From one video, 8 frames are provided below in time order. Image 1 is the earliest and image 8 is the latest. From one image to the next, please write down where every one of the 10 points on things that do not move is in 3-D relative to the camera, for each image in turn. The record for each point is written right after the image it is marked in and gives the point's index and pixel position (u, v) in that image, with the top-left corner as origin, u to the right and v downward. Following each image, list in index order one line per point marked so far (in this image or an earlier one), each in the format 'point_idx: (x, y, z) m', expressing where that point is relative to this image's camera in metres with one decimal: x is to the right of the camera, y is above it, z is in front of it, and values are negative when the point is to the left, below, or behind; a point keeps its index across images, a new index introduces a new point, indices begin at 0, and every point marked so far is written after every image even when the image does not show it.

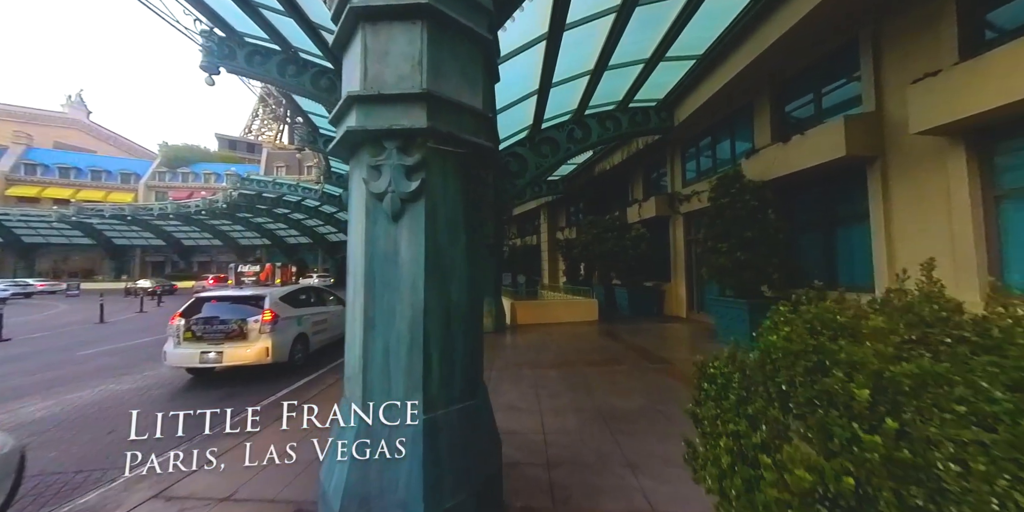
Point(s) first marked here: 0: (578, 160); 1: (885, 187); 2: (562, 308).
0: (+3.4, +4.9, +16.3) m
1: (+6.7, +1.2, +5.7) m
2: (+1.8, -1.9, +11.4) m
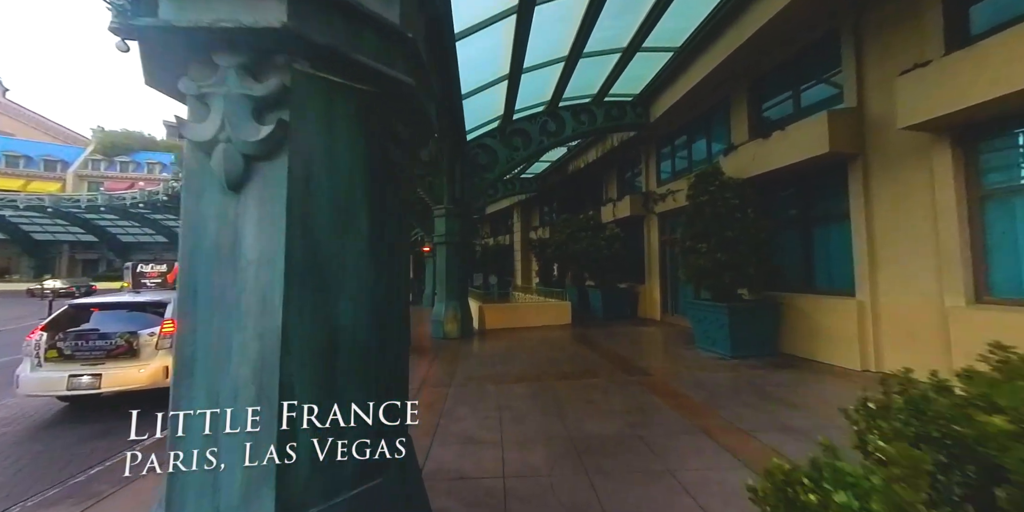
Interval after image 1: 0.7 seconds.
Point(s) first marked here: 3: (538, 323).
0: (+2.1, +4.9, +15.8) m
1: (+6.1, +1.2, +5.5) m
2: (+0.7, -1.9, +10.8) m
3: (+0.9, -2.3, +10.8) m
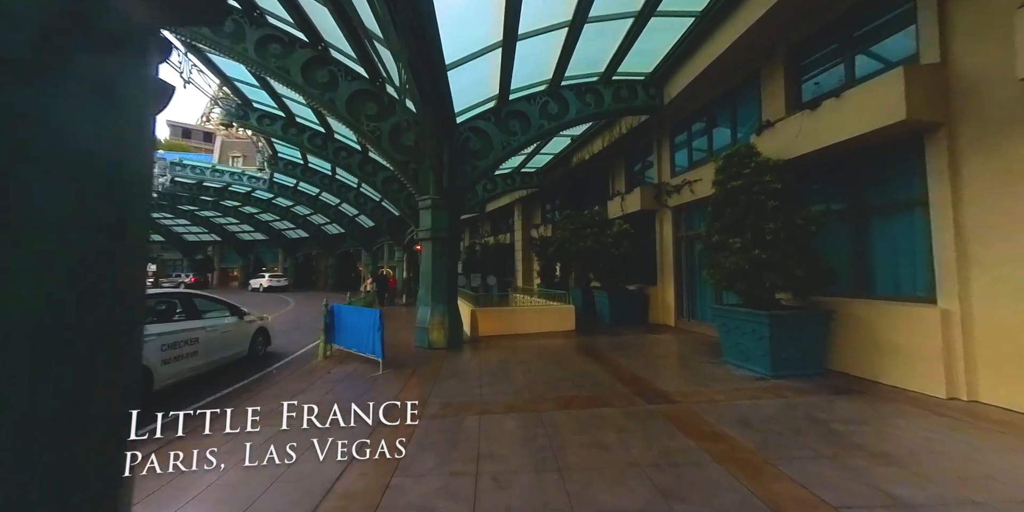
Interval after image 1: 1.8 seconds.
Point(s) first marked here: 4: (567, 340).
0: (+2.0, +5.0, +14.7) m
1: (+5.9, +1.3, +4.3) m
2: (+0.6, -1.8, +9.7) m
3: (+0.8, -2.3, +9.6) m
4: (+1.5, -2.3, +8.8) m
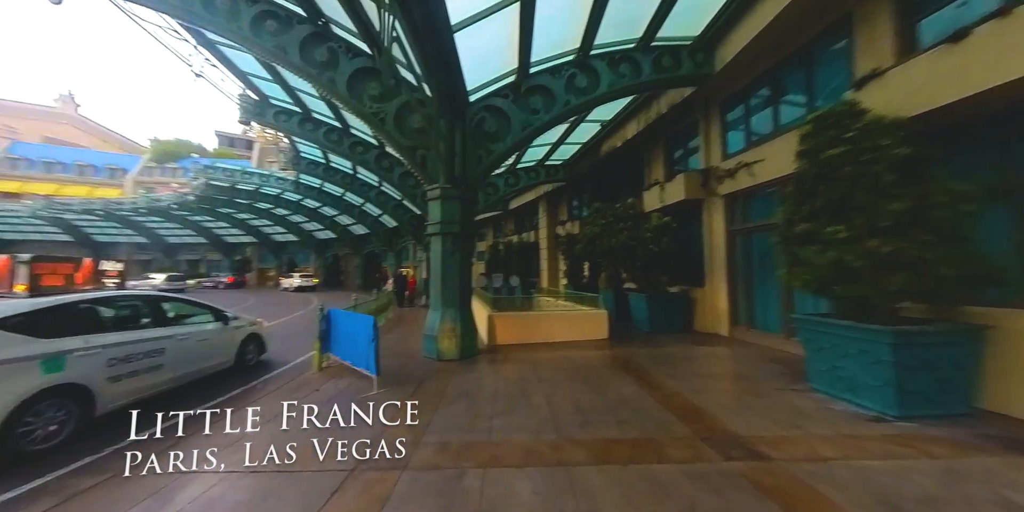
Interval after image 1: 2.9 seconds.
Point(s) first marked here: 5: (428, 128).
0: (+3.0, +5.0, +13.3) m
1: (+6.1, +1.4, +2.7) m
2: (+1.2, -1.8, +8.4) m
3: (+1.4, -2.2, +8.4) m
4: (+2.0, -2.2, +7.5) m
5: (-1.9, +2.9, +7.2) m
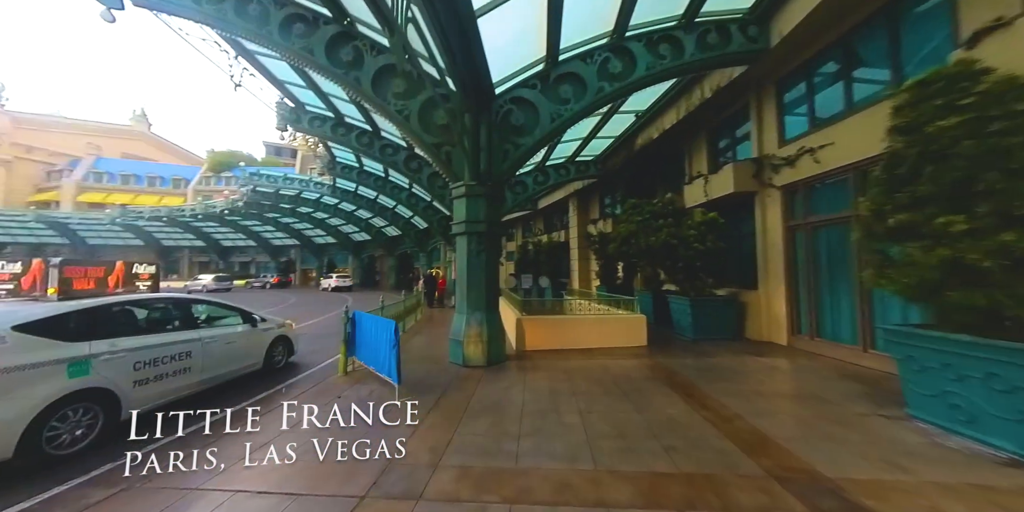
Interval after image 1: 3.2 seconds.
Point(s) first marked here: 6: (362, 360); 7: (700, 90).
0: (+4.1, +5.1, +12.6) m
1: (+6.3, +1.4, +1.7) m
2: (+2.0, -1.8, +7.9) m
3: (+2.1, -2.2, +7.8) m
4: (+2.6, -2.2, +6.8) m
5: (-1.3, +2.9, +6.9) m
6: (-2.9, -2.0, +6.1) m
7: (+5.4, +4.8, +9.2) m
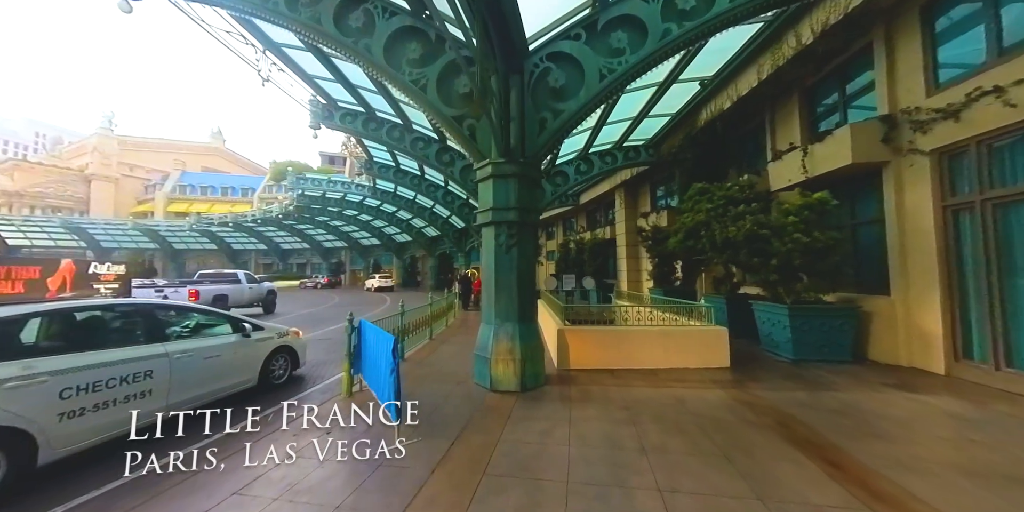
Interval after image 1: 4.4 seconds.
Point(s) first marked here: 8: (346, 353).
0: (+5.4, +5.2, +10.6) m
1: (+6.2, +1.5, -0.5) m
2: (+2.8, -1.7, +6.2) m
3: (+2.9, -2.1, +6.1) m
4: (+3.3, -2.1, +5.1) m
5: (-0.6, +2.9, +5.6) m
6: (-2.2, -1.9, +5.0) m
7: (+6.3, +4.9, +7.1) m
8: (-2.6, -1.5, +5.1) m
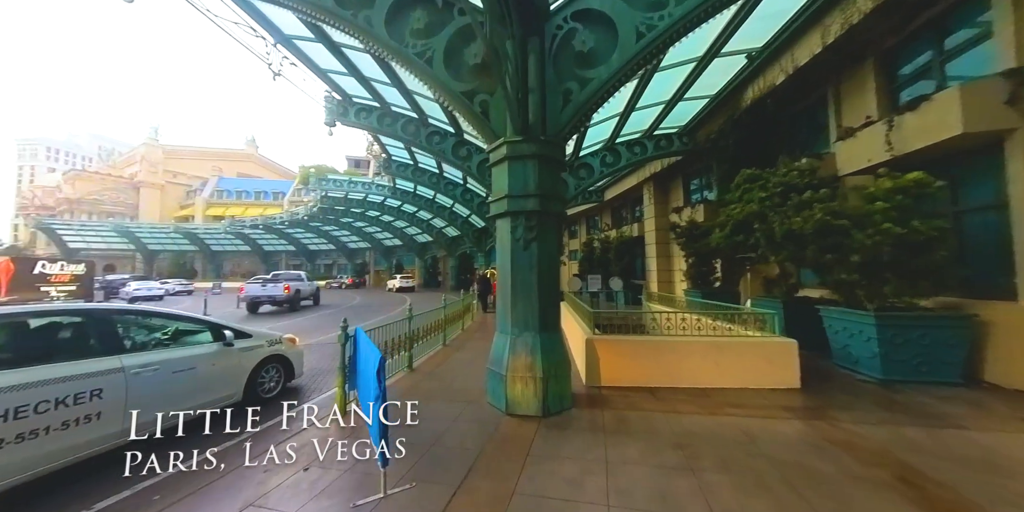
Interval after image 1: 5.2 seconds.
0: (+6.0, +5.2, +9.4) m
1: (+6.1, +1.6, -1.7) m
2: (+3.1, -1.6, +5.1) m
3: (+3.2, -2.0, +5.1) m
4: (+3.6, -2.1, +4.0) m
5: (-0.4, +3.0, +4.8) m
6: (-2.0, -1.9, +4.3) m
7: (+6.6, +5.0, +5.8) m
8: (-2.4, -1.5, +4.4) m
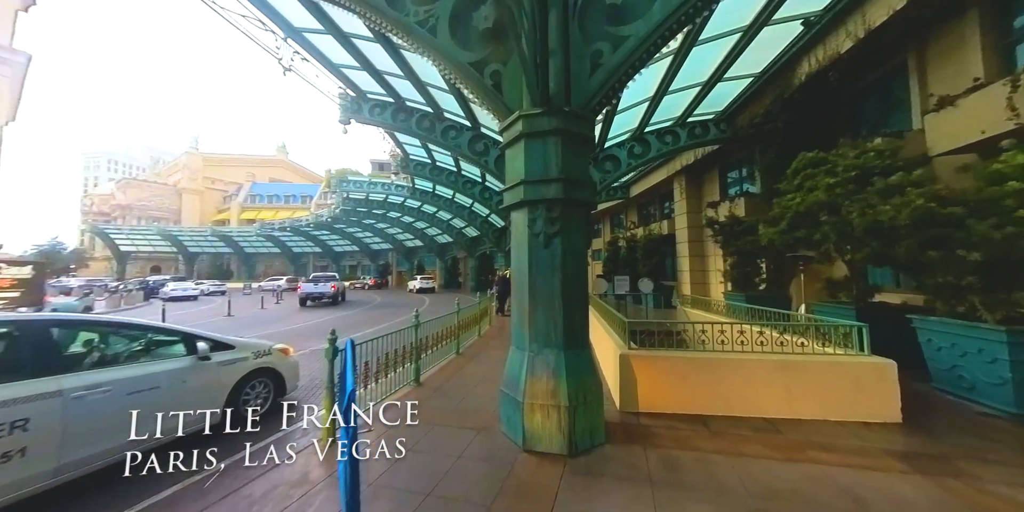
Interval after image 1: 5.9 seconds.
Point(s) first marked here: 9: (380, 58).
0: (+6.5, +5.3, +8.2) m
1: (+5.8, +1.7, -2.9) m
2: (+3.4, -1.6, +4.1) m
3: (+3.5, -2.0, +4.1) m
4: (+3.7, -2.0, +3.0) m
5: (-0.1, +3.0, +4.1) m
6: (-1.8, -1.9, +3.7) m
7: (+6.9, +5.0, +4.6) m
8: (-2.2, -1.5, +3.7) m
9: (-4.2, +6.3, +10.2) m
